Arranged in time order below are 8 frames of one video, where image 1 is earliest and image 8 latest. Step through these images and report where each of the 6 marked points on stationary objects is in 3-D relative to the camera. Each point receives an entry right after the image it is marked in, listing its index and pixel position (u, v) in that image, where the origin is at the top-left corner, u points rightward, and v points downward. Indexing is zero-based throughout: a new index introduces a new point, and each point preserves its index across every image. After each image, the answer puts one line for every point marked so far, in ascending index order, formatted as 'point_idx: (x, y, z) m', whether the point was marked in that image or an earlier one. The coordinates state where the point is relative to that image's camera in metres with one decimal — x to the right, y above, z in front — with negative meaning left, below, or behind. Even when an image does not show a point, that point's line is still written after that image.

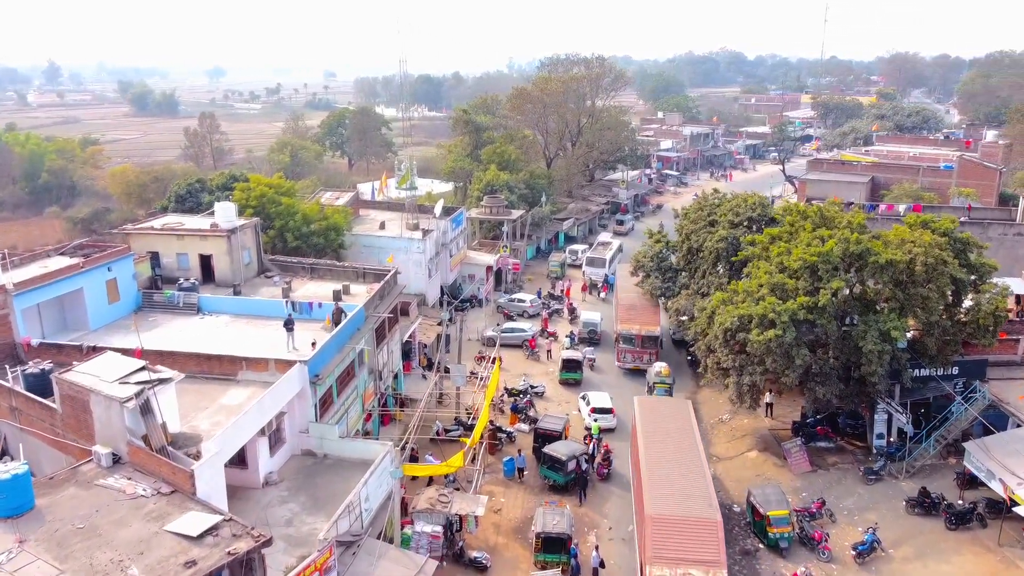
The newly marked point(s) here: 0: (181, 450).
0: (-6.3, -3.1, +15.3) m
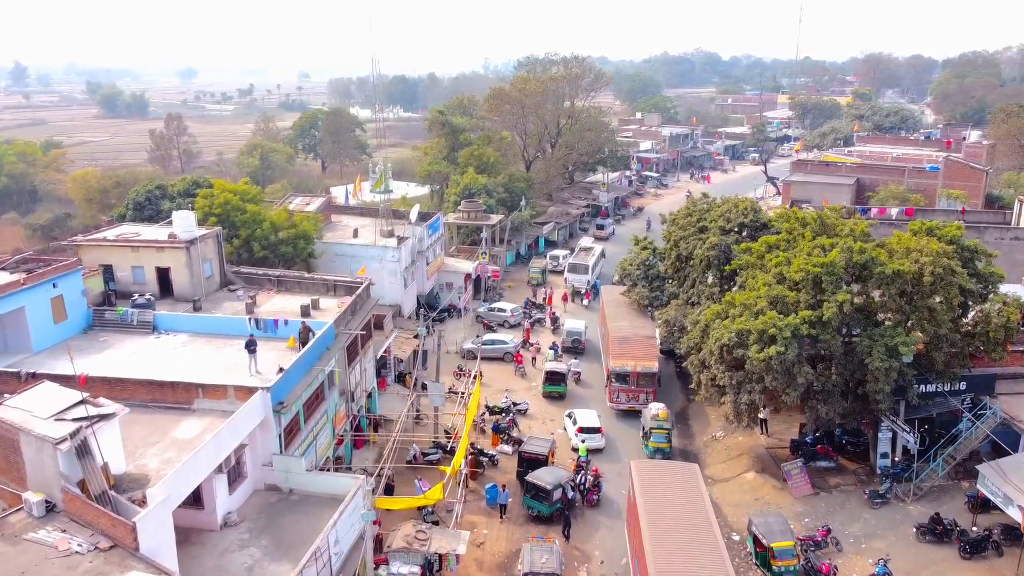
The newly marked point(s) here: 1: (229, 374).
0: (-6.5, -3.5, +13.6) m
1: (-6.5, -2.0, +18.7) m
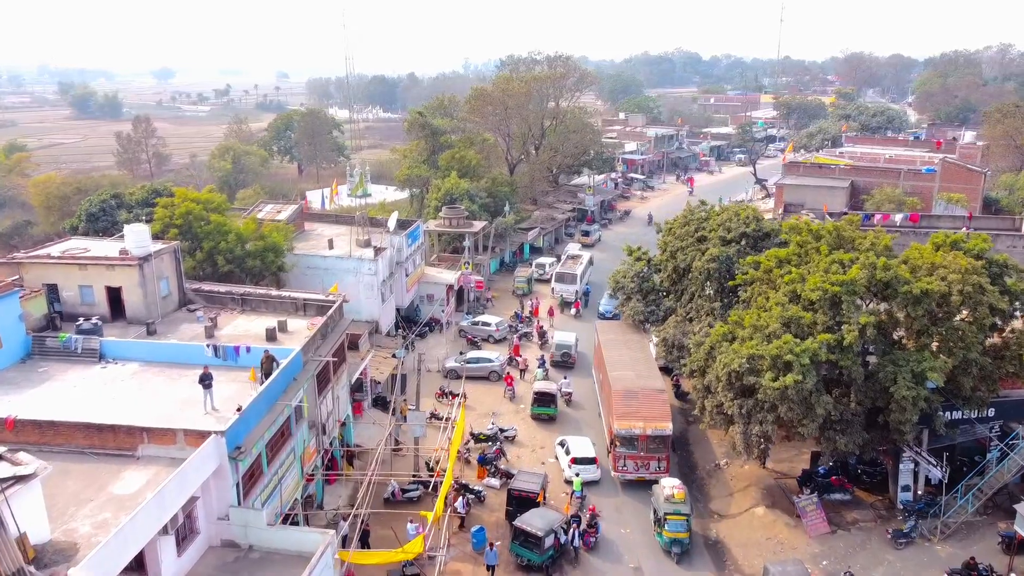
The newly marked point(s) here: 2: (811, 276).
0: (-6.6, -4.0, +11.5) m
1: (-6.8, -2.5, +16.6) m
2: (+6.9, +0.3, +18.8) m
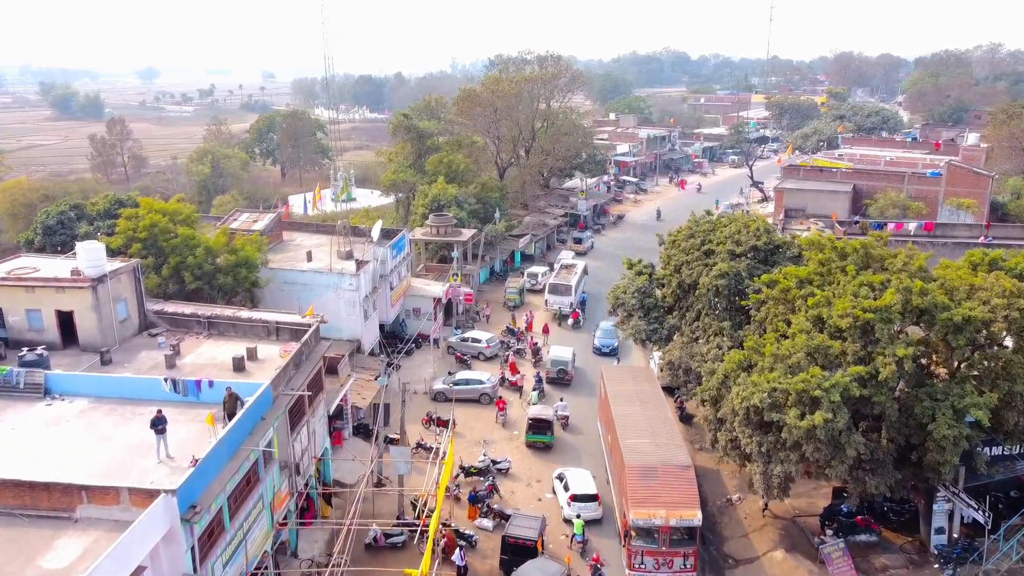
0: (-6.6, -4.6, +9.5) m
1: (-6.9, -3.1, +14.6) m
2: (+6.8, -0.2, +16.9) m
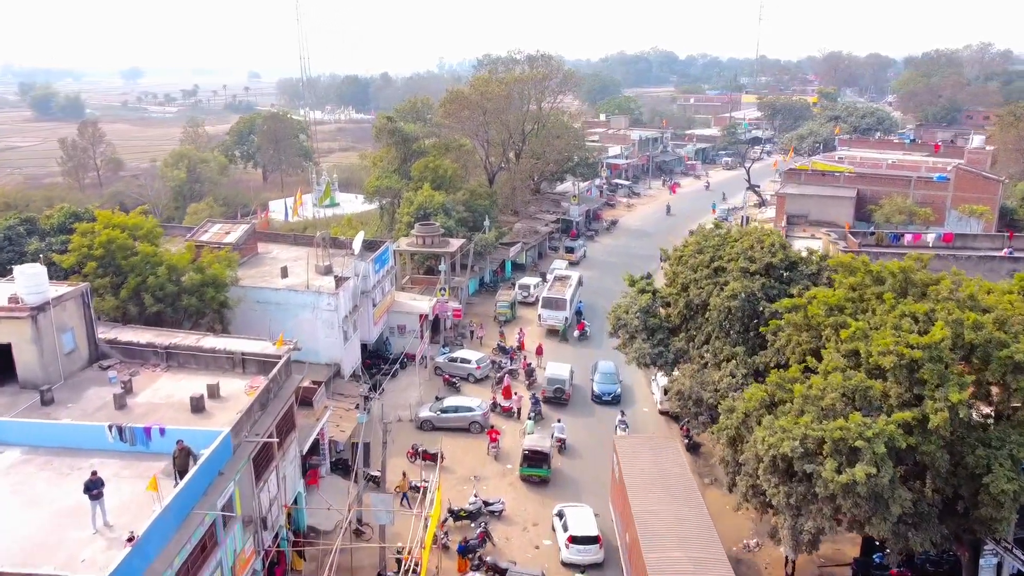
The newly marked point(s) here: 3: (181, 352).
0: (-6.6, -5.2, +7.3) m
1: (-6.9, -3.7, +12.4) m
2: (+6.7, -0.8, +15.0) m
3: (-7.6, -1.5, +18.7) m
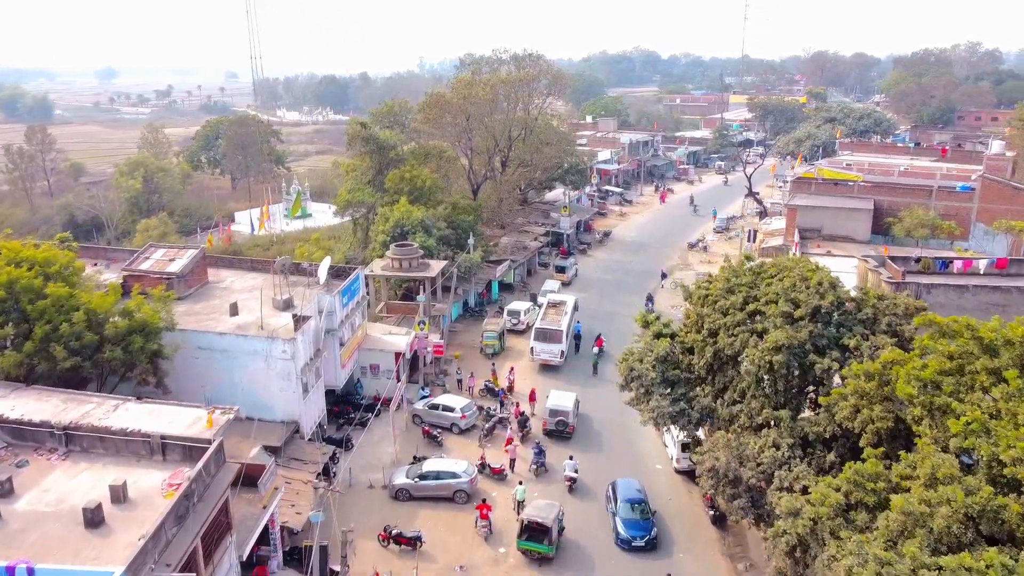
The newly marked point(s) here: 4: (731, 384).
0: (-6.4, -6.4, +3.2) m
1: (-6.8, -4.9, +8.3) m
2: (+6.7, -1.9, +11.2) m
3: (-7.7, -2.6, +14.6) m
4: (+4.9, -2.2, +18.3) m
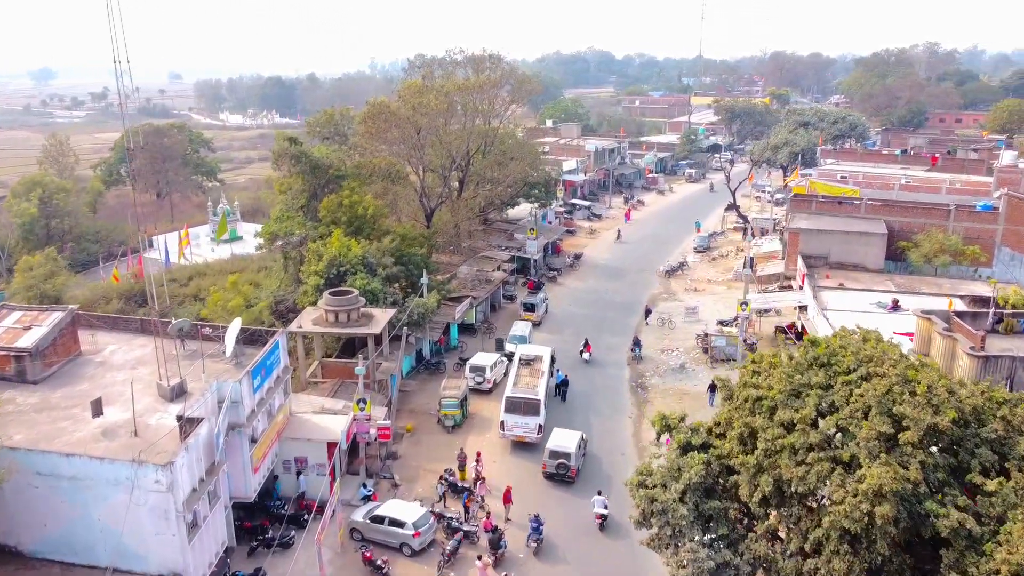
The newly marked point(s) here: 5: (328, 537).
0: (-5.9, -8.2, -3.0) m
1: (-6.7, -6.7, +2.1) m
2: (+6.7, -3.5, +5.7) m
3: (-7.9, -4.5, +8.3) m
4: (+4.5, -3.9, +12.7) m
5: (-4.4, -6.0, +19.5) m
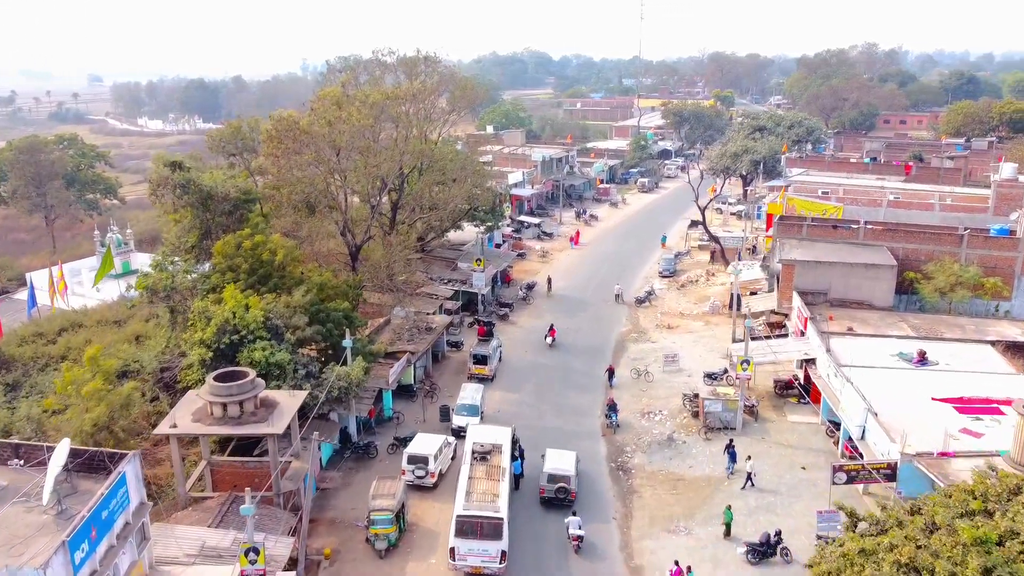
0: (-4.9, -10.1, -9.4) m
1: (-6.0, -8.6, -4.4) m
2: (+6.9, -5.1, +0.2) m
3: (-7.8, -6.4, +1.7) m
4: (+4.3, -5.5, +7.0) m
5: (-5.1, -7.9, +13.2) m
